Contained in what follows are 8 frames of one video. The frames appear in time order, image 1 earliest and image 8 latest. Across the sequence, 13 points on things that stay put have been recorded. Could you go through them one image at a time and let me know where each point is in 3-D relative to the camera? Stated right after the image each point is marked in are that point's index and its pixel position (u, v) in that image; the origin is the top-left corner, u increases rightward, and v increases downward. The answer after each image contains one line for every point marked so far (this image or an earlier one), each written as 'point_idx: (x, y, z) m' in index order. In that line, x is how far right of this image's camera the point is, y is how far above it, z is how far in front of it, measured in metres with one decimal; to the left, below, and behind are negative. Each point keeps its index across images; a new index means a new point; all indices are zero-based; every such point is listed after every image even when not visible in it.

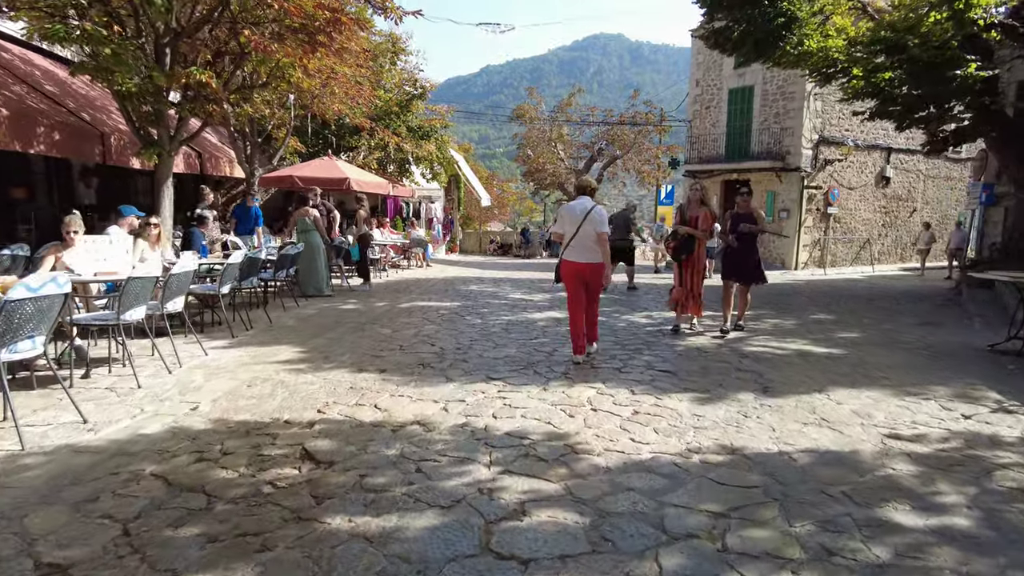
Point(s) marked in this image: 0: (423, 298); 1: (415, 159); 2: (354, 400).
0: (-1.4, -0.2, +10.2) m
1: (-2.6, +3.5, +18.0) m
2: (-1.0, -0.7, +4.2) m
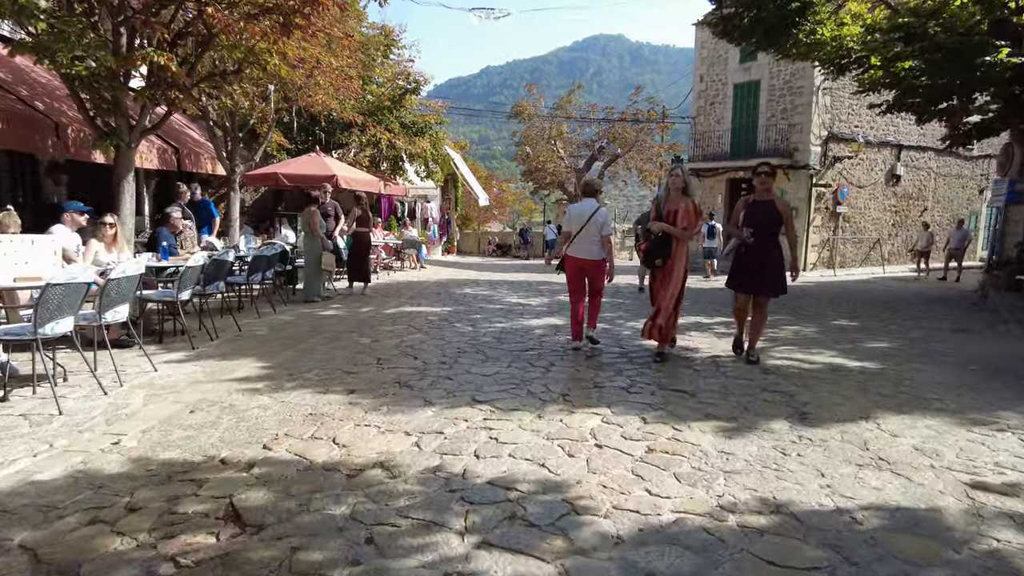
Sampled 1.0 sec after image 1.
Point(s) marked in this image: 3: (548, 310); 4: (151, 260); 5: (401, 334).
0: (-1.5, -0.2, +9.5) m
1: (-2.7, +3.4, +17.3) m
2: (-1.1, -0.8, +3.5) m
3: (+0.5, -0.3, +9.0) m
4: (-3.5, +0.3, +6.4) m
5: (-1.1, -0.5, +6.8) m
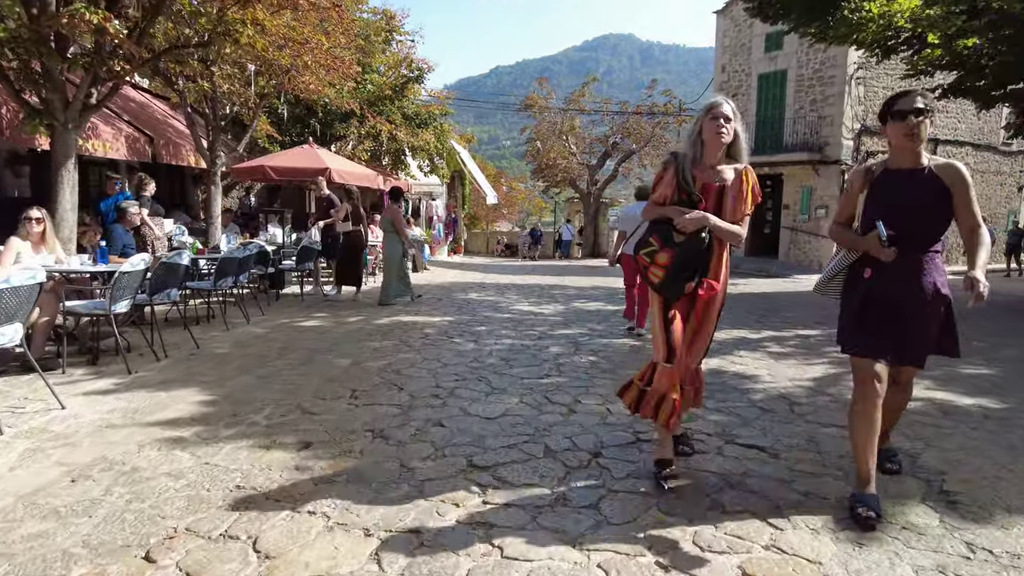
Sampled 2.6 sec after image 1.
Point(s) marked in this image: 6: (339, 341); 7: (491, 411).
0: (-1.3, -0.3, +8.4) m
1: (-2.5, +3.3, +16.2) m
2: (-1.0, -0.9, +2.4) m
3: (+0.6, -0.4, +7.8) m
4: (-3.4, +0.2, +5.3) m
5: (-1.1, -0.6, +5.7) m
6: (-1.7, -0.5, +6.3) m
7: (-0.1, -0.7, +3.8) m
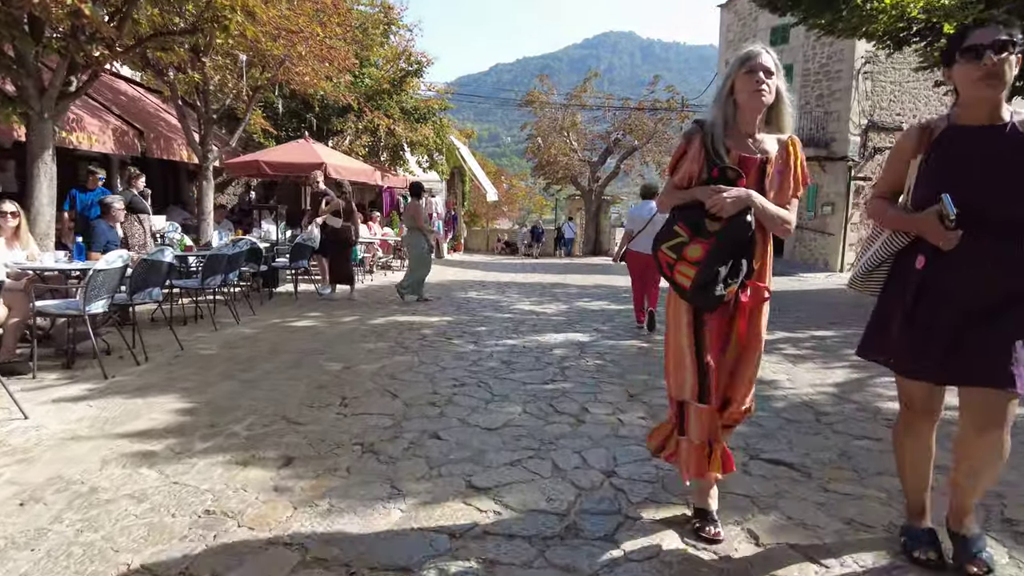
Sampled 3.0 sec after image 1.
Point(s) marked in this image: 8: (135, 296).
0: (-1.3, -0.3, +8.1) m
1: (-2.4, +3.4, +15.9) m
2: (-1.0, -0.9, +2.1) m
3: (+0.6, -0.4, +7.5) m
4: (-3.4, +0.2, +4.9) m
5: (-1.0, -0.6, +5.3) m
6: (-1.6, -0.5, +6.0) m
7: (-0.1, -0.7, +3.5) m
8: (-3.0, -0.1, +5.2) m
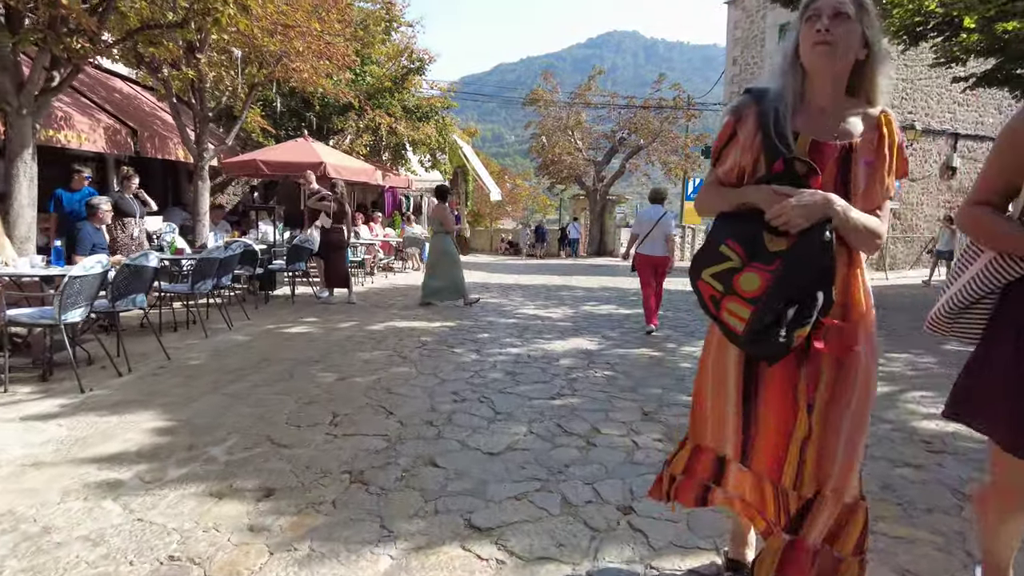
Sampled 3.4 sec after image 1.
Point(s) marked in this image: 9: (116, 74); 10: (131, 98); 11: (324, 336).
0: (-1.3, -0.3, +7.8) m
1: (-2.3, +3.3, +15.6) m
2: (-1.0, -0.9, +1.8) m
3: (+0.7, -0.4, +7.2) m
4: (-3.3, +0.2, +4.7) m
5: (-1.0, -0.6, +5.0) m
6: (-1.6, -0.5, +5.7) m
7: (-0.1, -0.8, +3.2) m
8: (-2.9, -0.1, +4.9) m
9: (-6.9, +3.8, +11.7) m
10: (-6.3, +3.2, +11.0) m
11: (-1.8, -0.5, +6.4) m
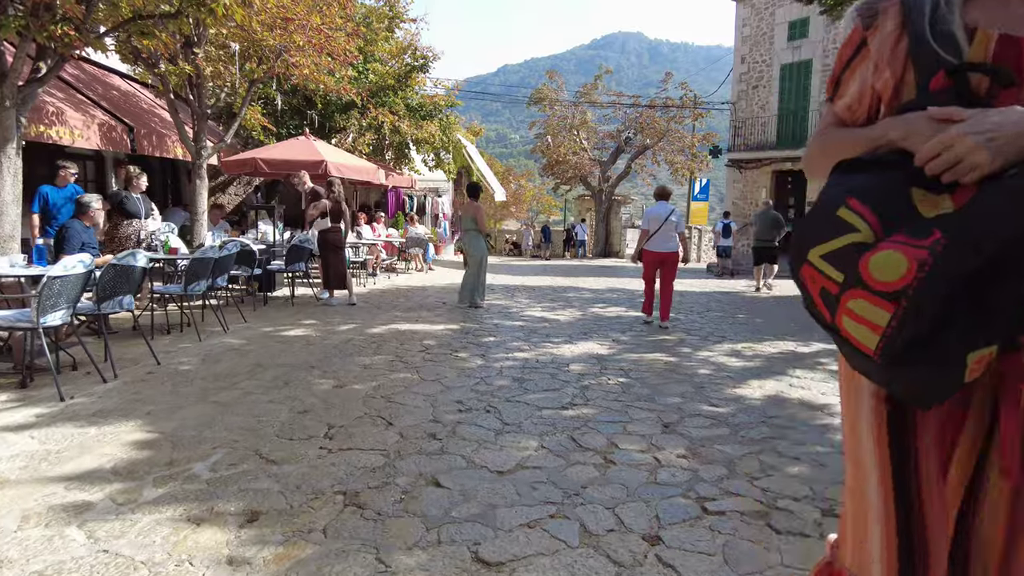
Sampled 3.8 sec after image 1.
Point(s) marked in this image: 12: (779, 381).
0: (-1.2, -0.3, +7.5) m
1: (-2.2, +3.3, +15.3) m
2: (-1.0, -0.9, +1.5) m
3: (+0.8, -0.4, +6.9) m
4: (-3.3, +0.1, +4.4) m
5: (-0.9, -0.6, +4.8) m
6: (-1.5, -0.5, +5.4) m
7: (0.0, -0.8, +2.9) m
8: (-2.9, -0.1, +4.7) m
9: (-6.8, +3.7, +11.4) m
10: (-6.2, +3.1, +10.8) m
11: (-1.8, -0.5, +6.1) m
12: (+1.9, -0.6, +4.7) m
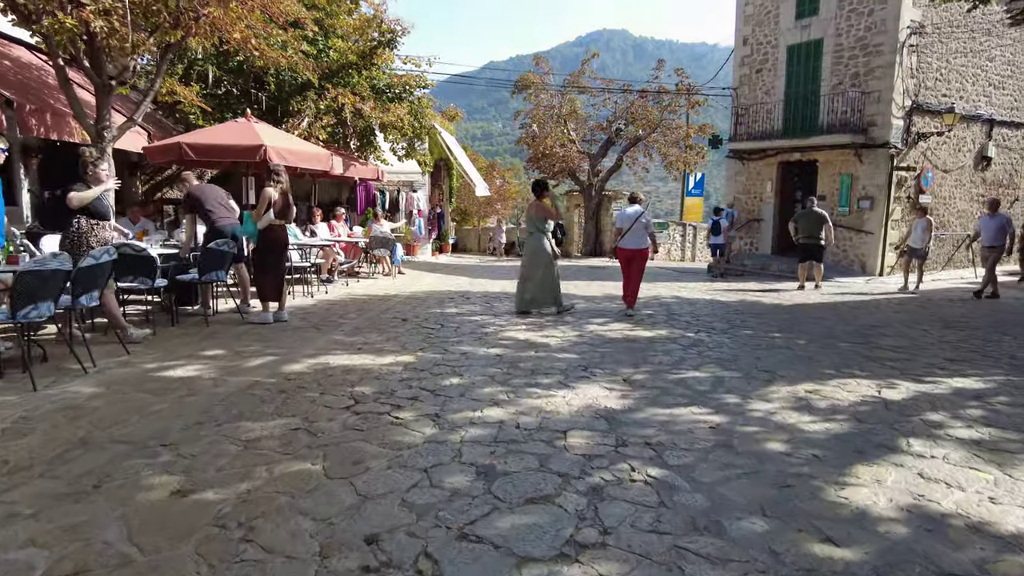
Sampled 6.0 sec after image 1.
0: (-1.4, -0.5, +5.7) m
1: (-2.6, +3.2, +13.5) m
2: (-1.0, -1.1, -0.3) m
3: (+0.6, -0.6, +5.1) m
4: (-3.4, 0.0, +2.5) m
5: (-1.1, -0.8, +3.0) m
6: (-1.7, -0.7, +3.6) m
7: (-0.2, -0.9, +1.2) m
8: (-3.0, -0.3, +2.8) m
9: (-7.2, +3.6, +9.5) m
10: (-6.5, +3.0, +8.9) m
11: (-1.9, -0.6, +4.3) m
12: (+1.7, -0.8, +3.0) m
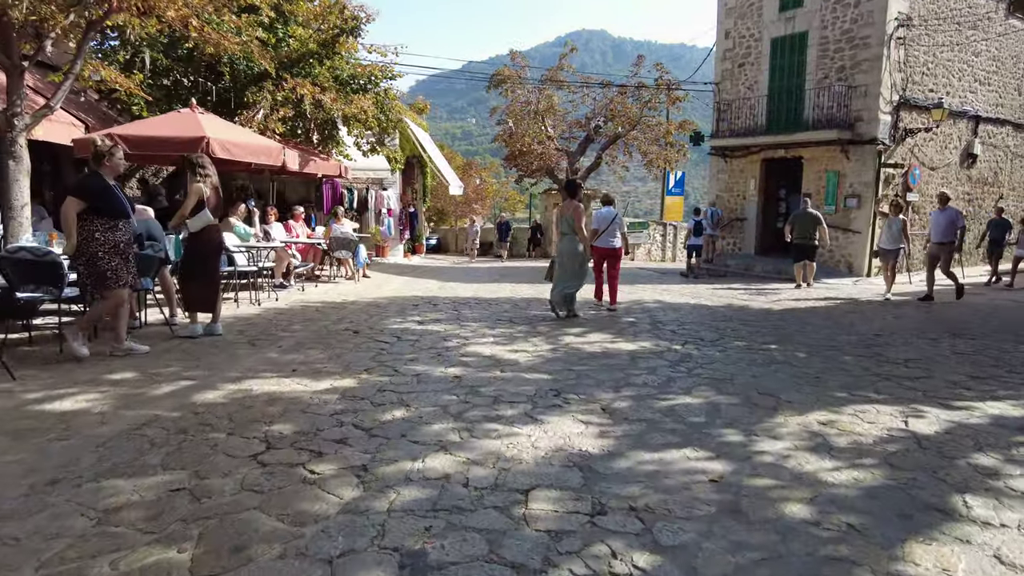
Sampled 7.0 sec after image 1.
0: (-1.7, -0.6, +4.9) m
1: (-3.1, +3.1, +12.6) m
2: (-1.2, -1.2, -1.1) m
3: (+0.3, -0.6, +4.4) m
4: (-3.6, -0.1, +1.7) m
5: (-1.3, -0.8, +2.2) m
6: (-1.9, -0.8, +2.8) m
7: (-0.3, -1.0, +0.4) m
8: (-3.2, -0.4, +1.9) m
9: (-7.6, +3.5, +8.5) m
10: (-6.9, +2.9, +7.9) m
11: (-2.2, -0.7, +3.5) m
12: (+1.5, -0.9, +2.2) m
